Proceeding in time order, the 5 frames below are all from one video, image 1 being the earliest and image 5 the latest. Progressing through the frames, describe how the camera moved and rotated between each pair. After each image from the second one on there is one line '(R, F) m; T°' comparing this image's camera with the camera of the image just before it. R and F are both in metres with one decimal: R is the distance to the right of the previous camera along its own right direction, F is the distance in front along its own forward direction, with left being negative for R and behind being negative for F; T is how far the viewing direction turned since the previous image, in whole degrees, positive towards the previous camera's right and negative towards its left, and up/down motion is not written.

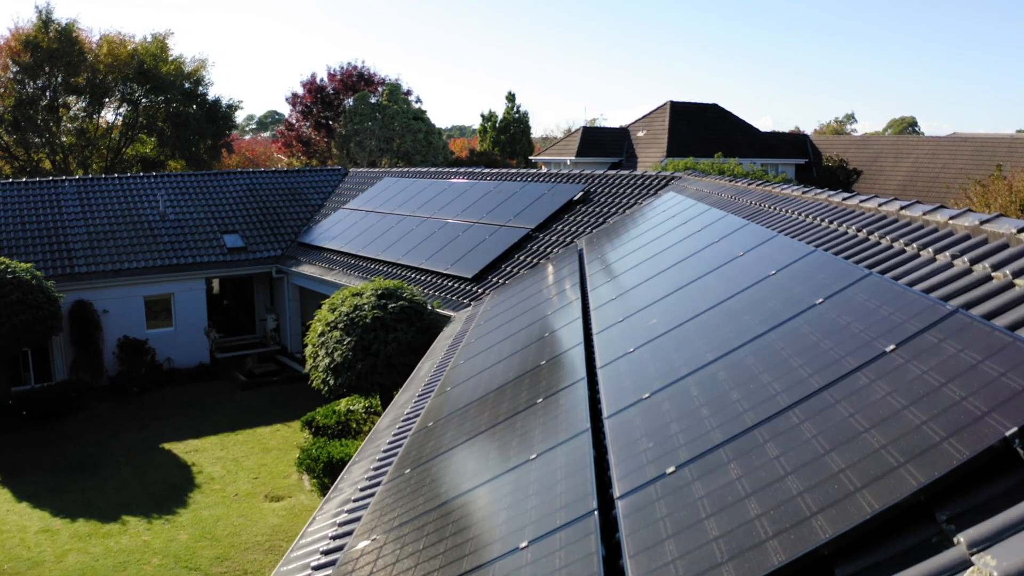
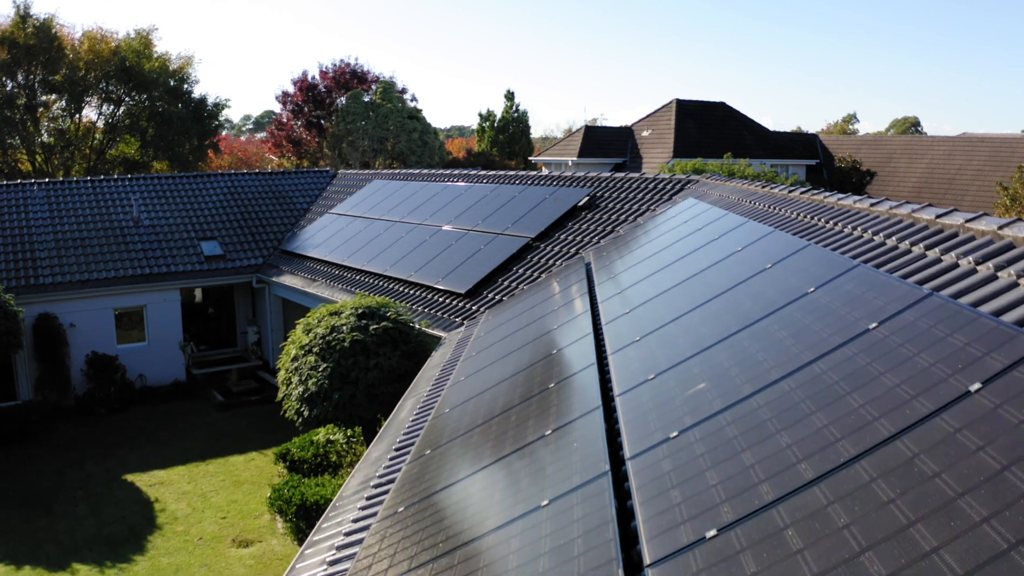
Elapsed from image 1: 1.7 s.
(0.0, +1.2) m; 0°
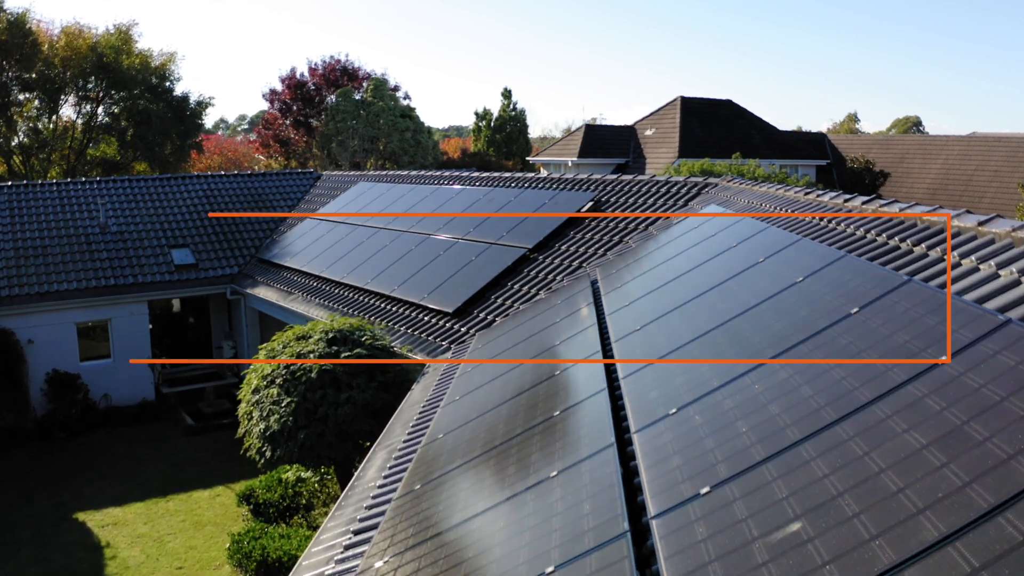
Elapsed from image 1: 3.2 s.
(0.0, +1.3) m; 0°
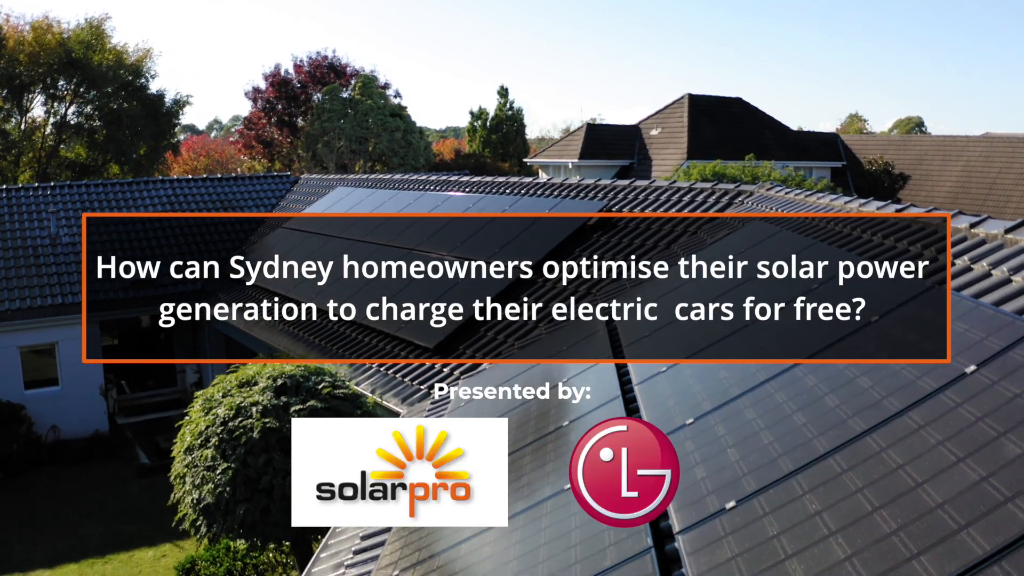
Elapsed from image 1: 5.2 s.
(0.0, +1.6) m; 0°
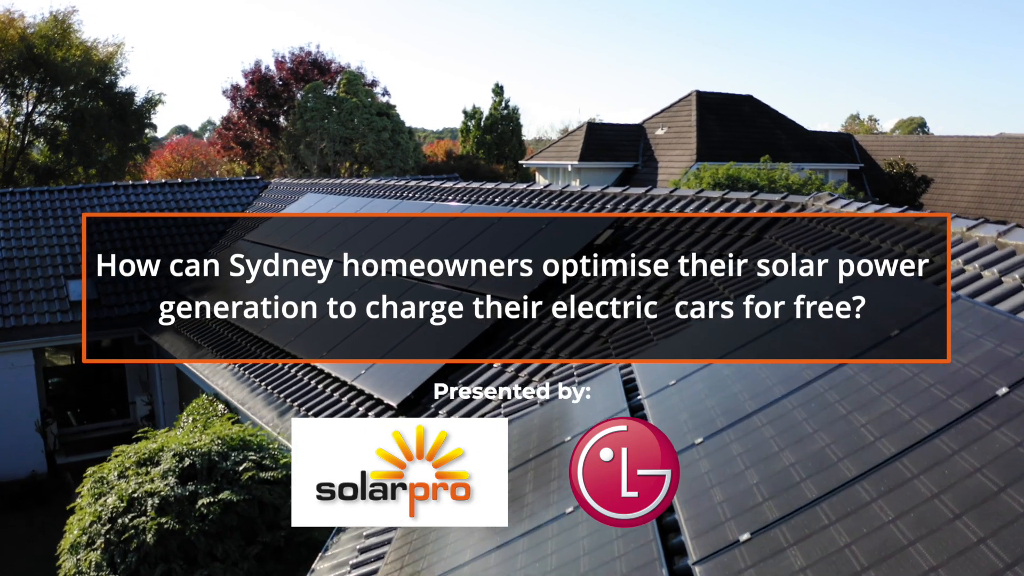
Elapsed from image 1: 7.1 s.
(+0.1, +1.6) m; 0°
